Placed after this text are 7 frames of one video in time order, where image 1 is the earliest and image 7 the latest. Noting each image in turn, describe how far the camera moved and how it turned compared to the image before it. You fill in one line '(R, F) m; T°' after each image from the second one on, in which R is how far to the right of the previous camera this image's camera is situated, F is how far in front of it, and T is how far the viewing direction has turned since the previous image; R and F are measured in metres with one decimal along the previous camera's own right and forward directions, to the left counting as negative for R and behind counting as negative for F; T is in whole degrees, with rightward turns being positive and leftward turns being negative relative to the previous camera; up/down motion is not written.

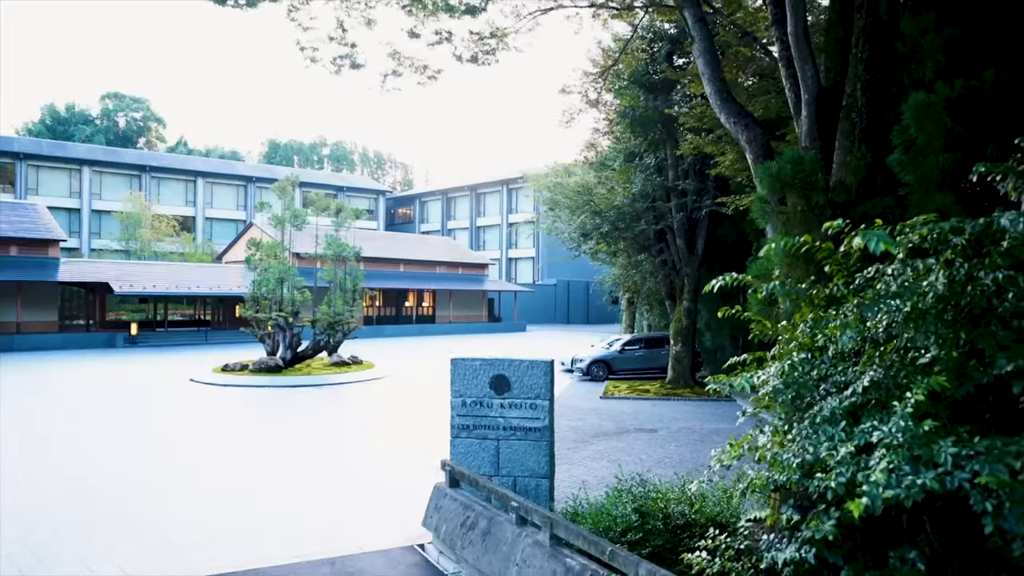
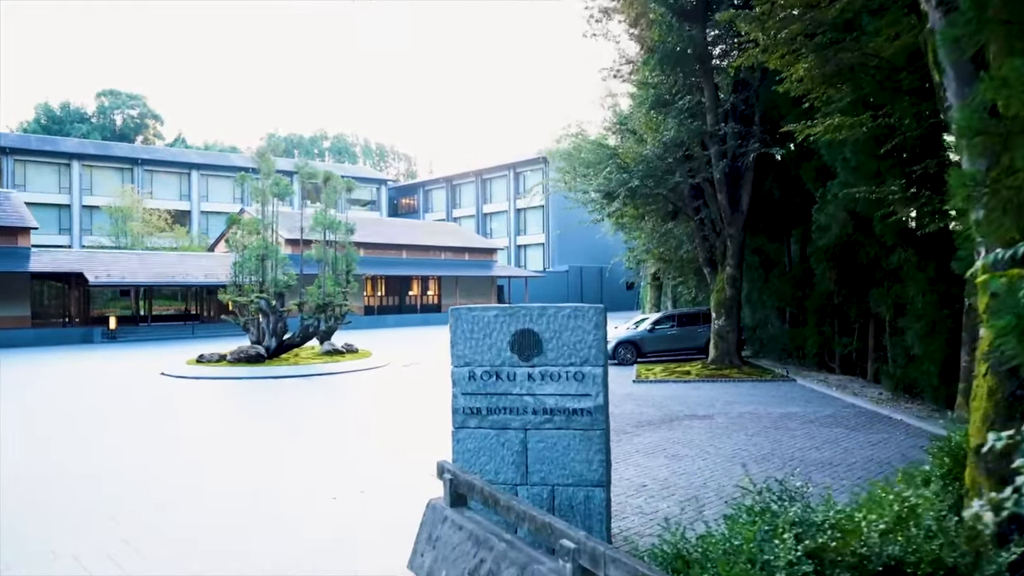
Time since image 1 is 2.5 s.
(-0.2, +2.8) m; -1°
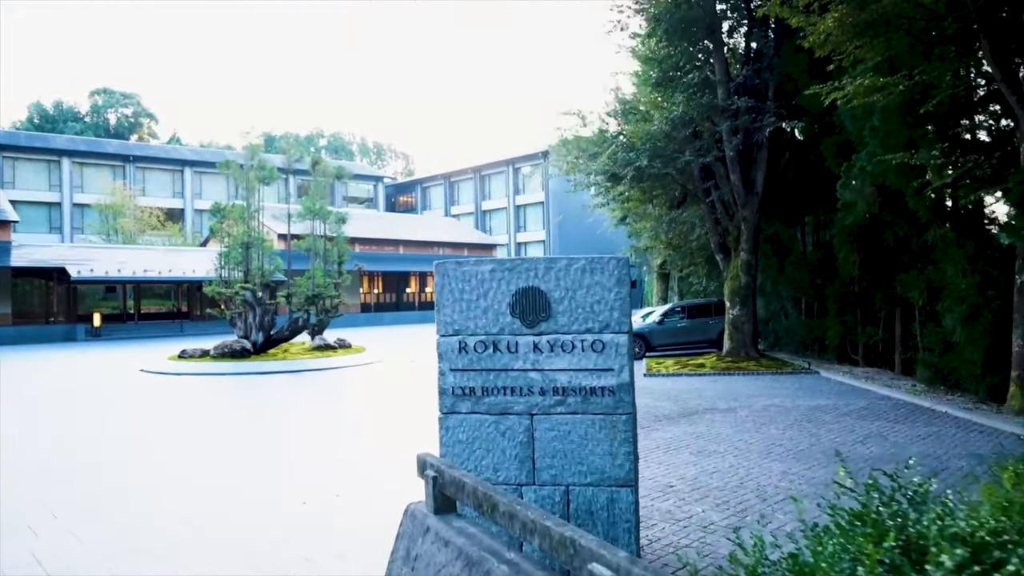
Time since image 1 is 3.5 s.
(0.0, +1.1) m; 0°
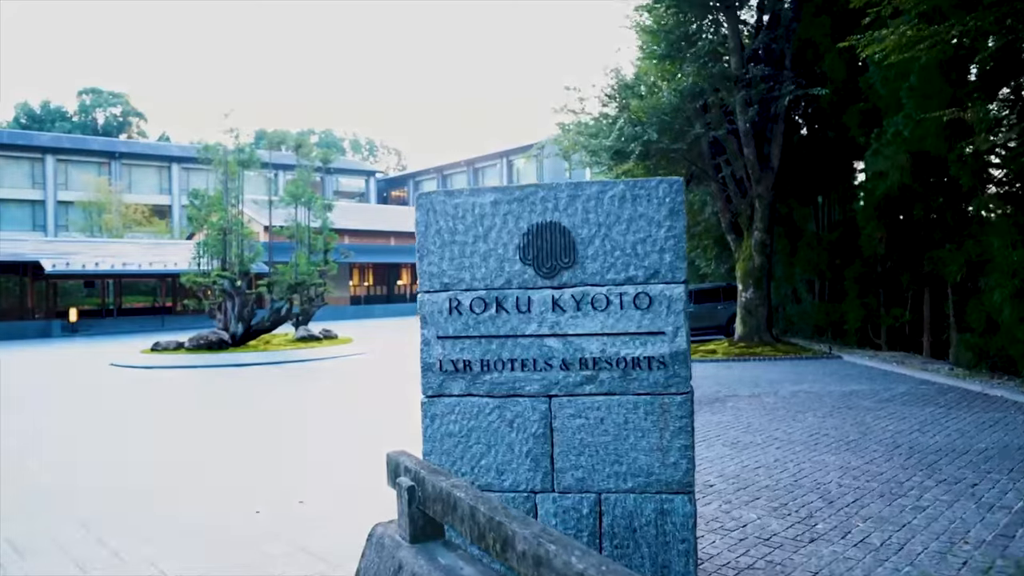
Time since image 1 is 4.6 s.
(-0.1, +1.1) m; 0°
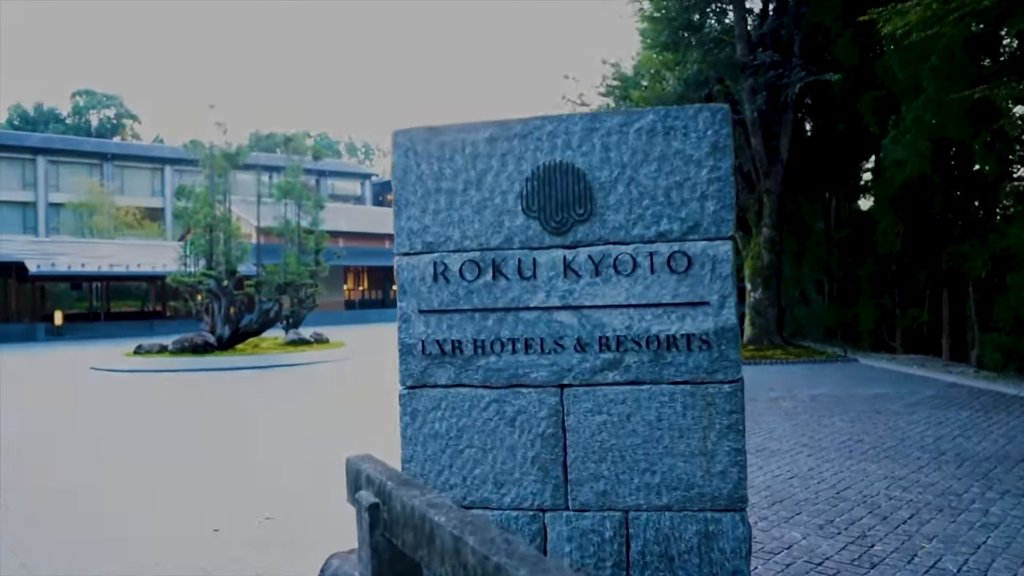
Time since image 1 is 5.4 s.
(0.0, +0.7) m; 0°
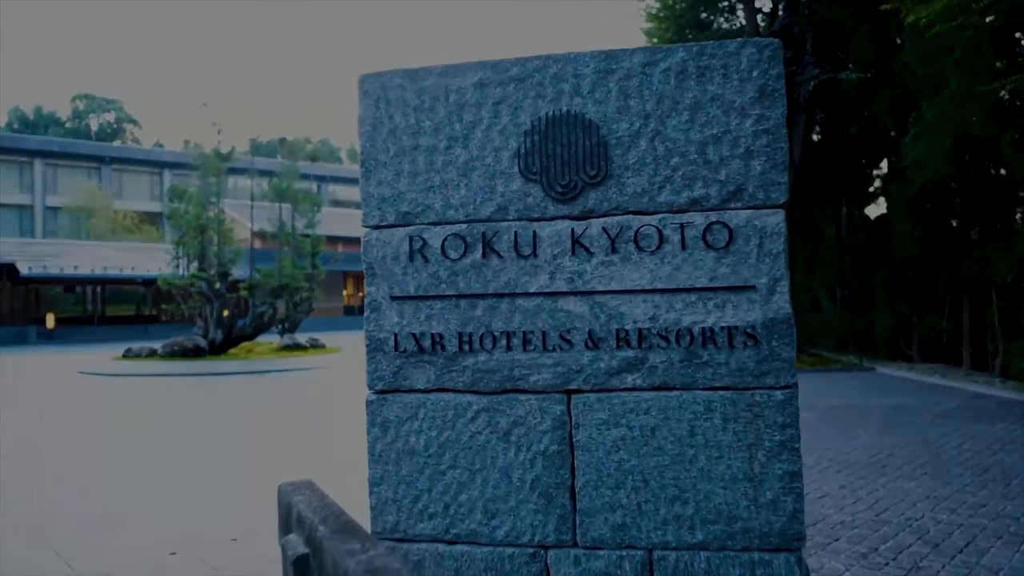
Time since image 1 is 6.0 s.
(0.0, +0.5) m; 0°
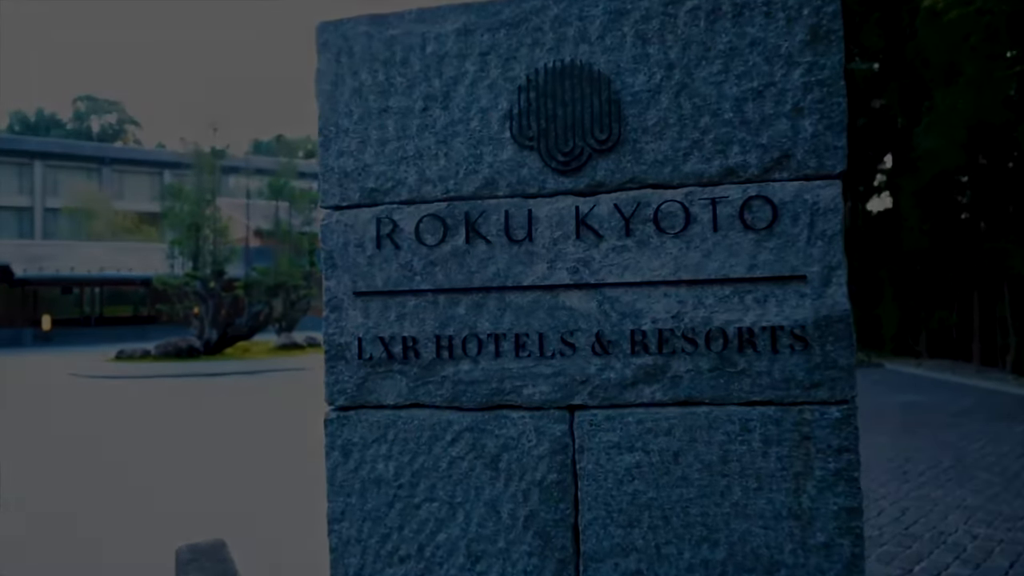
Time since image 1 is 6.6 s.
(0.0, +0.4) m; 0°
